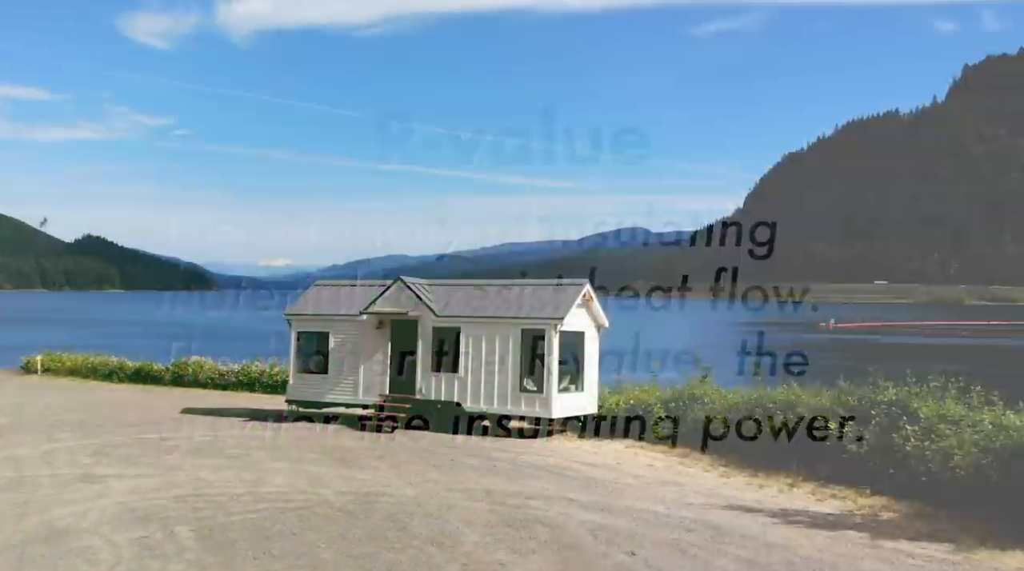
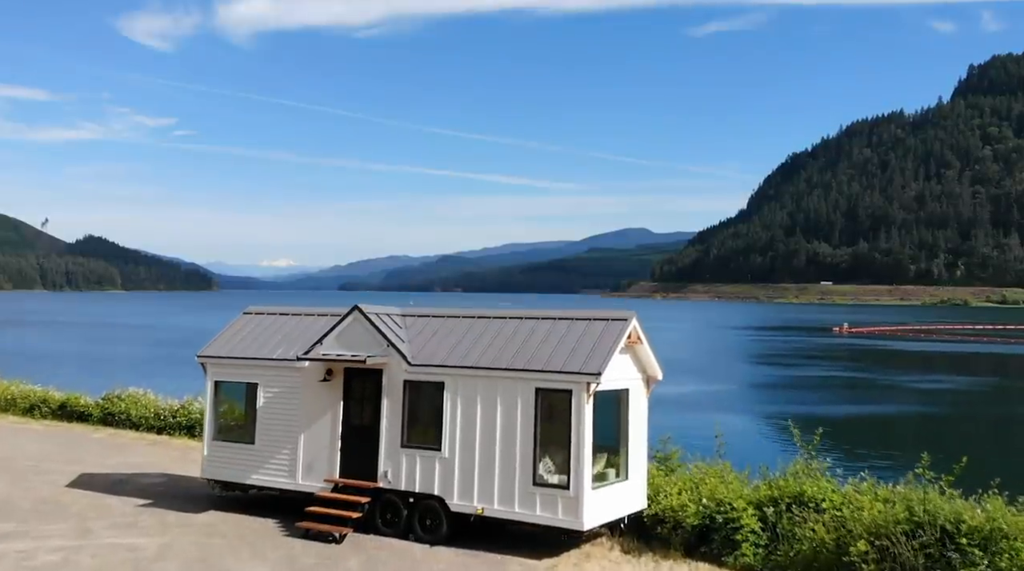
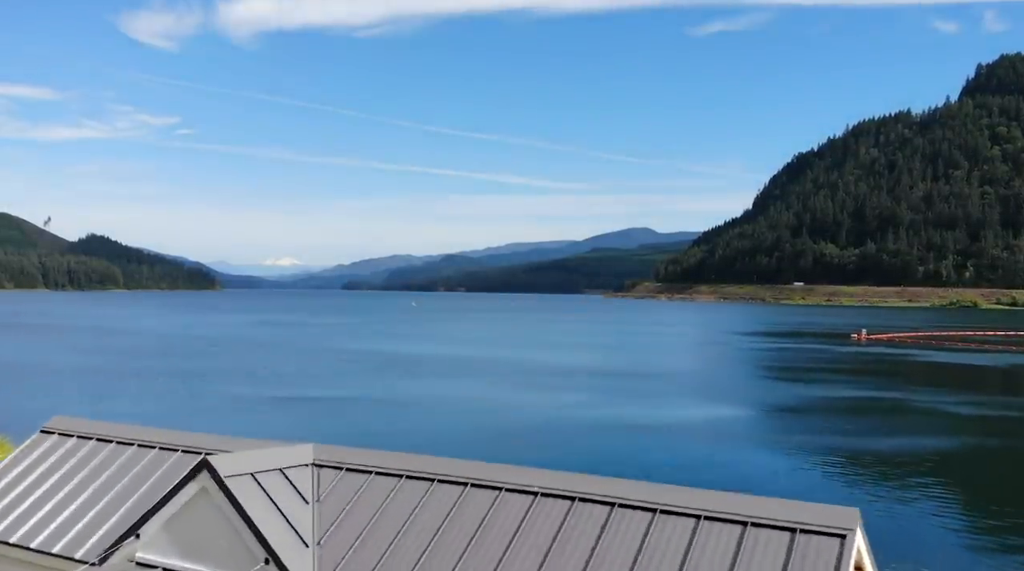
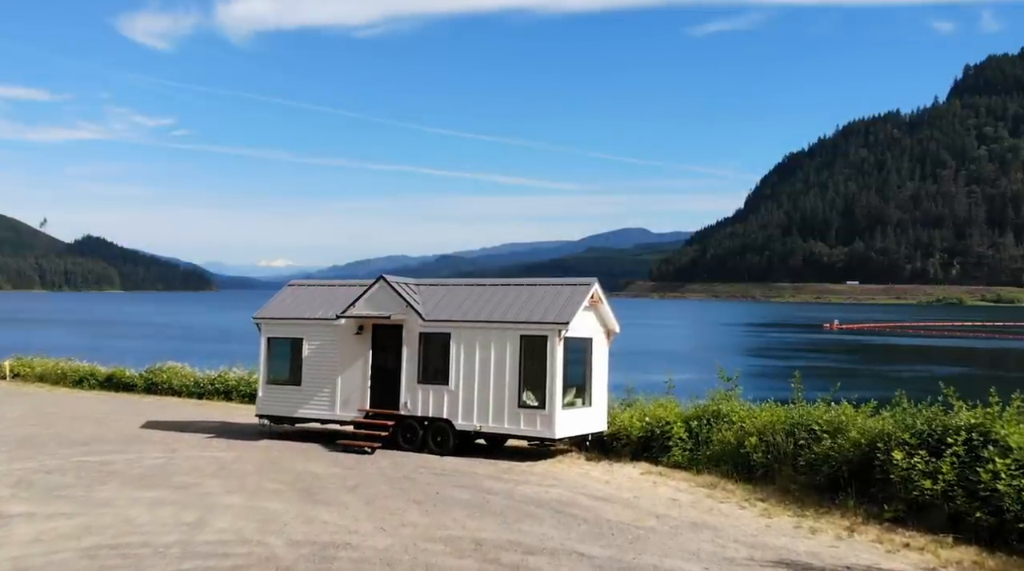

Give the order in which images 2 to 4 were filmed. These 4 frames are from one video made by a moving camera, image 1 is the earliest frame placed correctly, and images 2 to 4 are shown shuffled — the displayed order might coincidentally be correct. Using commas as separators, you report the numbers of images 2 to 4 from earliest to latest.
4, 2, 3
